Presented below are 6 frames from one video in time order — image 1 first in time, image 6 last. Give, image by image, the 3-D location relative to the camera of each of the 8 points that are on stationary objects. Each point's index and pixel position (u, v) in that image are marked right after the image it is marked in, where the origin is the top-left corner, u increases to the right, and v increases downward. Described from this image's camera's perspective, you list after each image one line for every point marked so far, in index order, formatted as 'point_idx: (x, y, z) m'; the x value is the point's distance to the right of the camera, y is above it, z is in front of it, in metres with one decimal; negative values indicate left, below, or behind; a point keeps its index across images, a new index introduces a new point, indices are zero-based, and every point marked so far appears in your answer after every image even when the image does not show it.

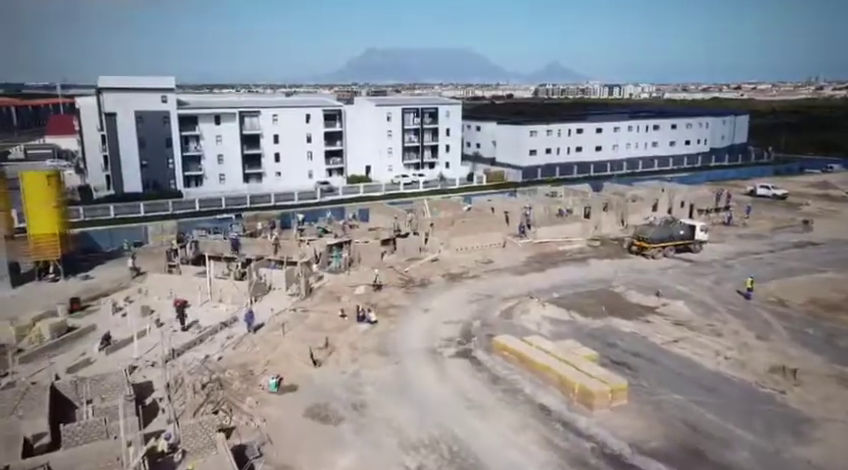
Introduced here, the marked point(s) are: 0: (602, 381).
0: (+5.6, -4.6, +19.1) m
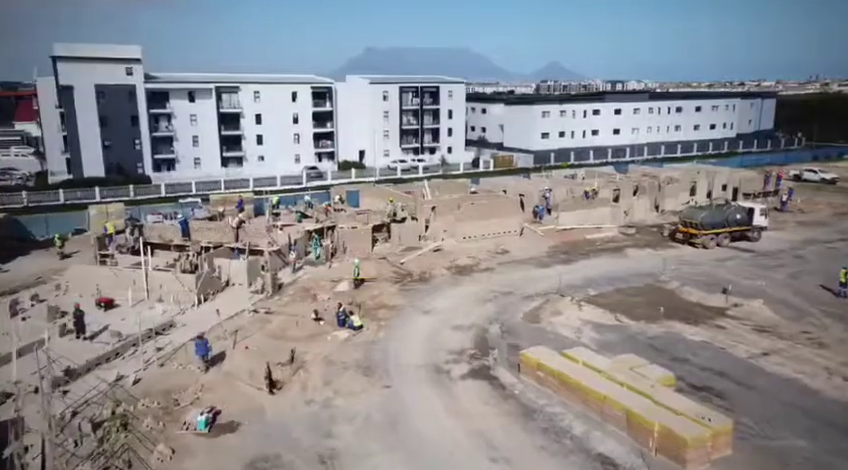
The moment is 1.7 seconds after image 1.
0: (+5.6, -3.9, +12.7) m
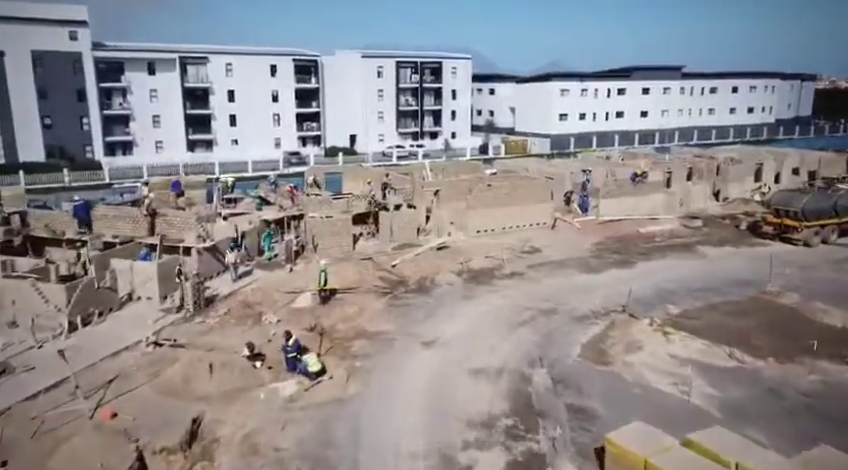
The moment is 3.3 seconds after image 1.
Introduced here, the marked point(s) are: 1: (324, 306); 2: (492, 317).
0: (+5.6, -3.6, +5.0) m
1: (-2.6, -1.8, +15.6) m
2: (+1.7, -2.0, +15.2) m
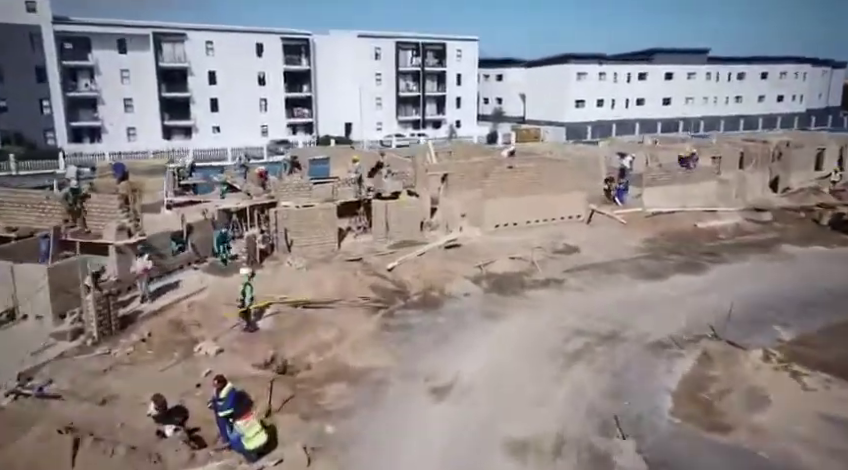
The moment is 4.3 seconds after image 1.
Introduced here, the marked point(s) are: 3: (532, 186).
0: (+5.8, -3.5, +0.4) m
1: (-2.4, -1.7, +10.9) m
2: (+1.8, -1.9, +10.5) m
3: (+3.3, +1.6, +18.6) m
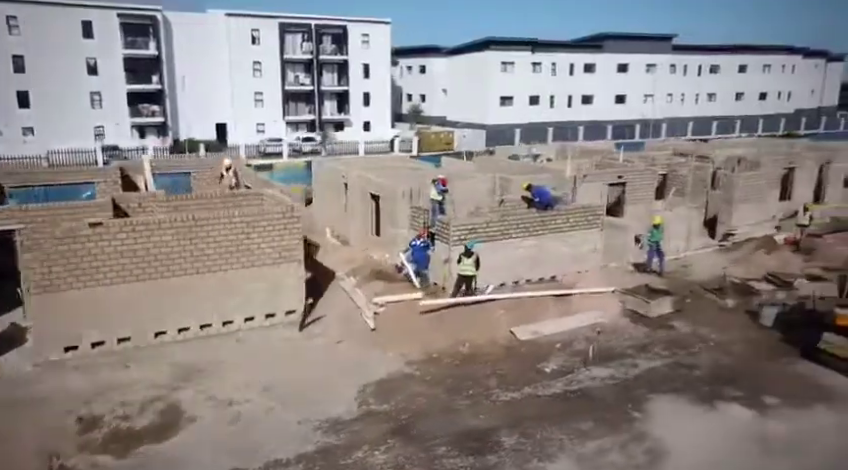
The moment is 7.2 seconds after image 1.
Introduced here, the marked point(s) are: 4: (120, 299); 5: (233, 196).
0: (-1.4, -5.4, -9.0) m
1: (-9.6, -3.5, +1.5) m
2: (-5.4, -3.8, +1.1) m
3: (-3.9, -0.3, +9.1) m
4: (-4.6, -0.9, +8.9) m
5: (-3.6, +0.8, +11.2) m
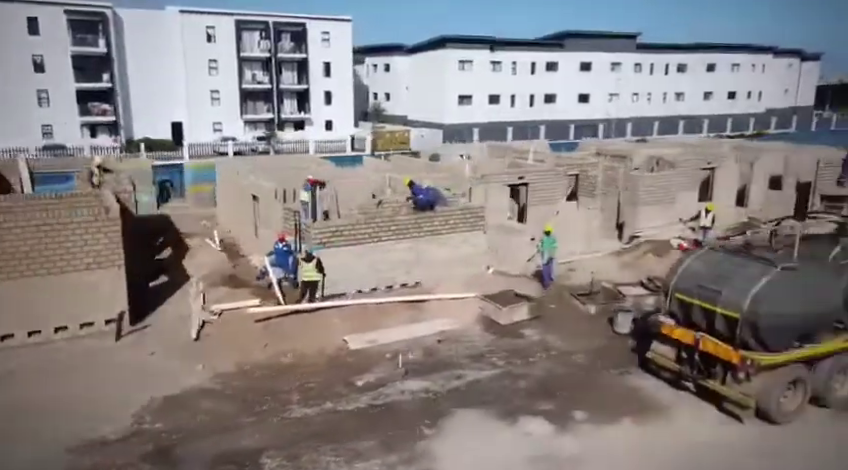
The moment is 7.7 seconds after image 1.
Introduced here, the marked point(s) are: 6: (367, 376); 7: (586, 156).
0: (-4.0, -5.4, -9.6) m
1: (-12.2, -3.6, +0.9) m
2: (-8.0, -3.8, +0.5) m
3: (-6.5, -0.3, +8.5) m
4: (-7.2, -0.9, +8.3) m
5: (-6.2, +0.7, +10.6) m
6: (-0.8, -1.9, +8.3) m
7: (+4.6, +2.3, +17.1) m
